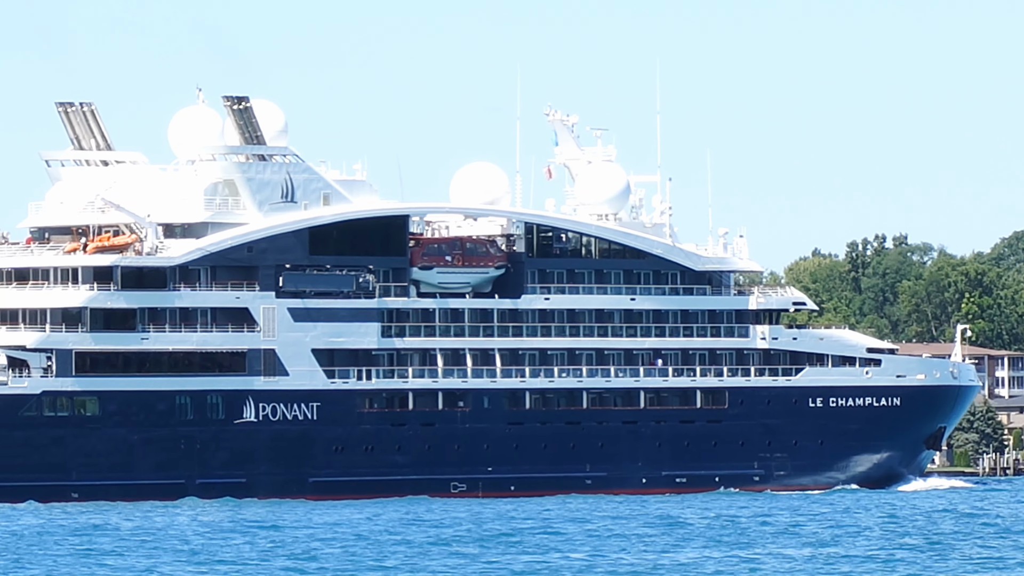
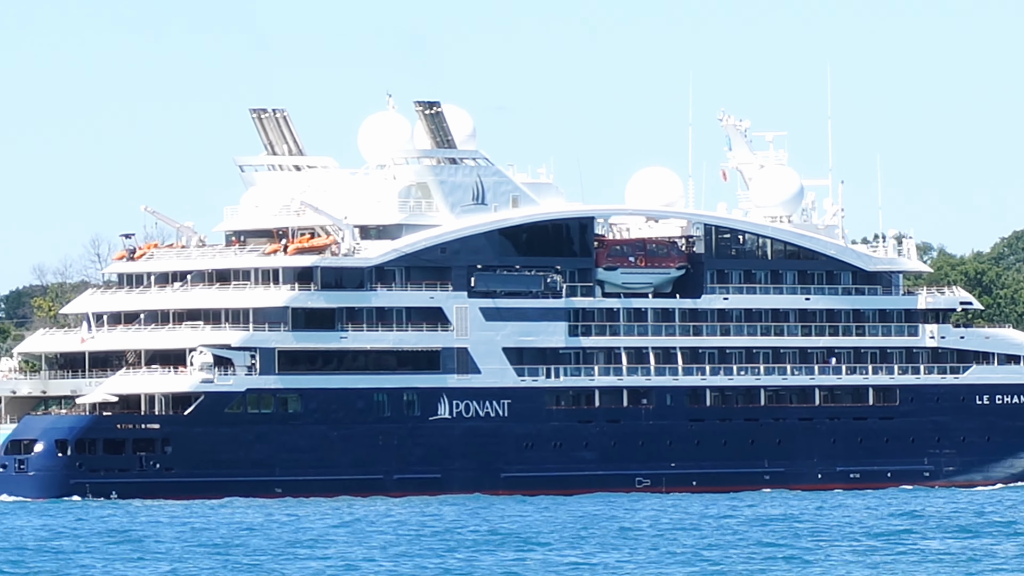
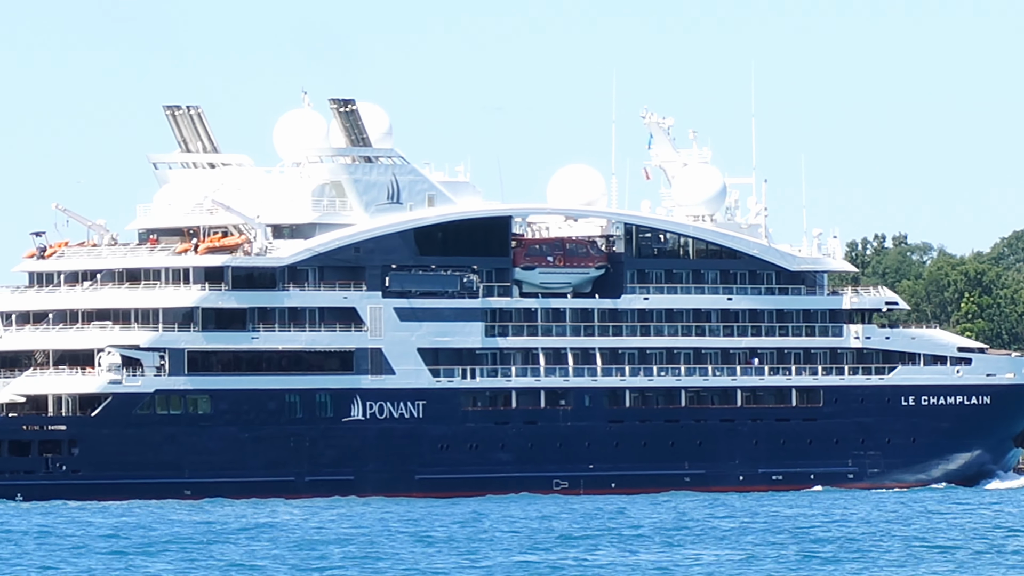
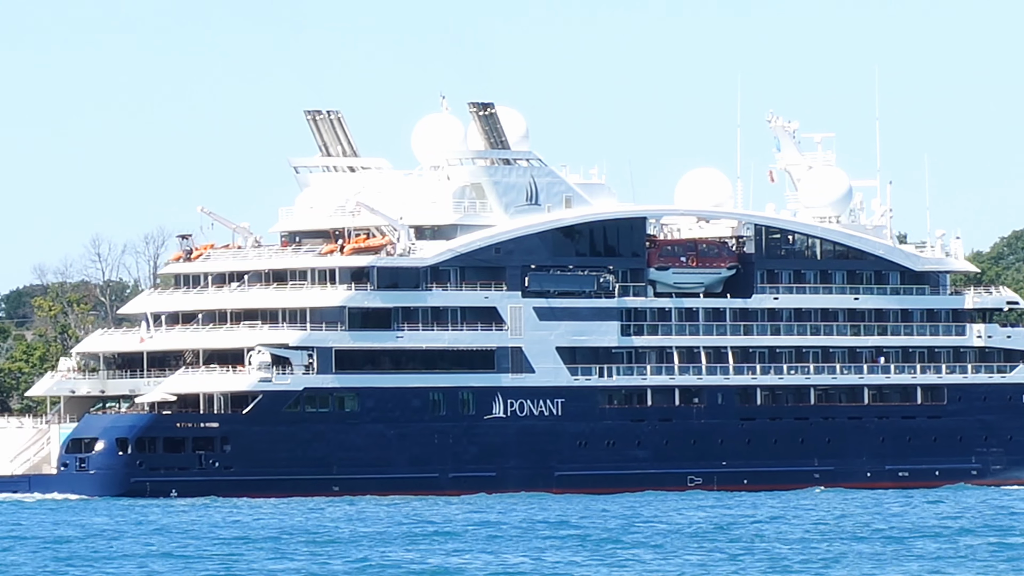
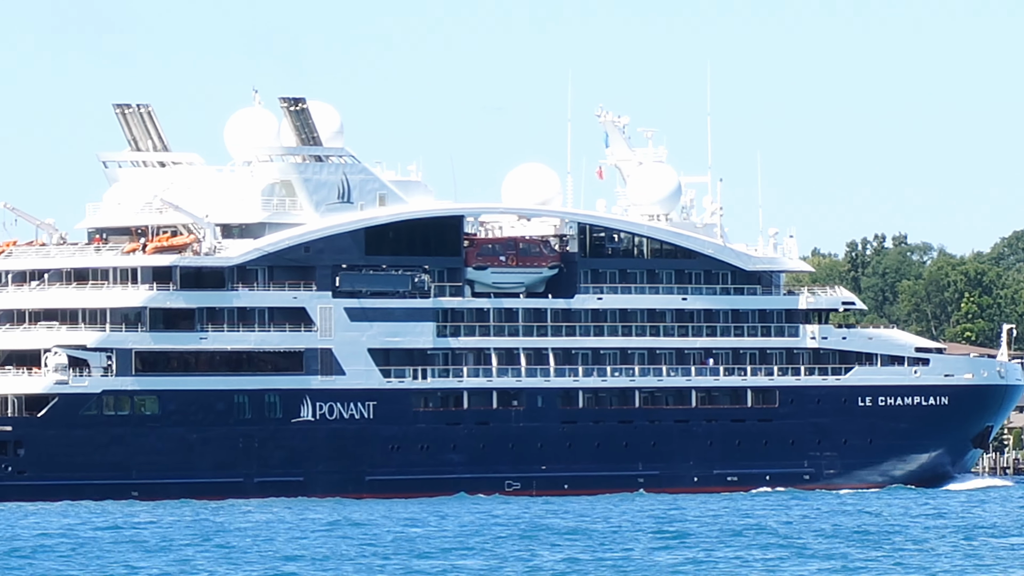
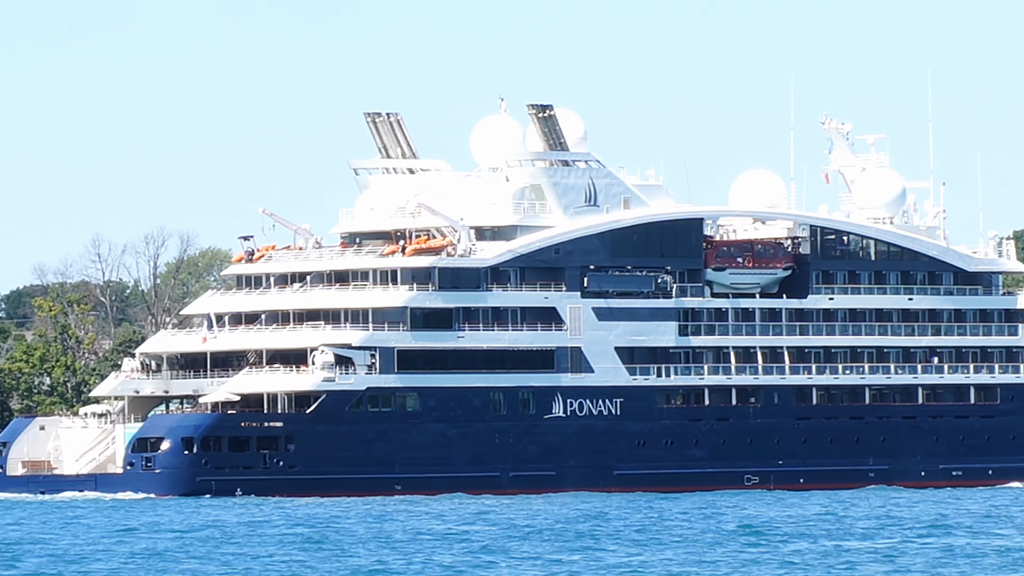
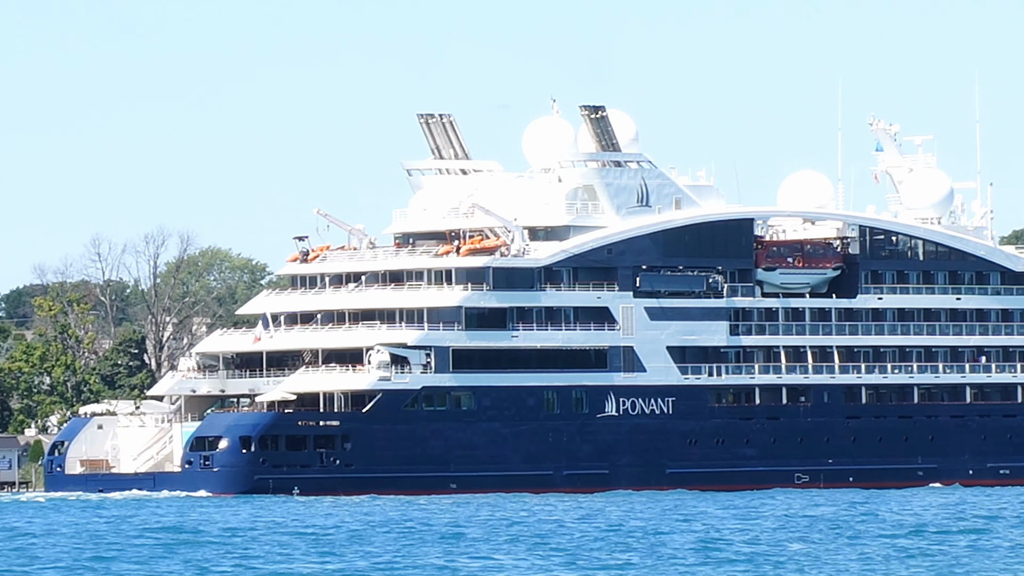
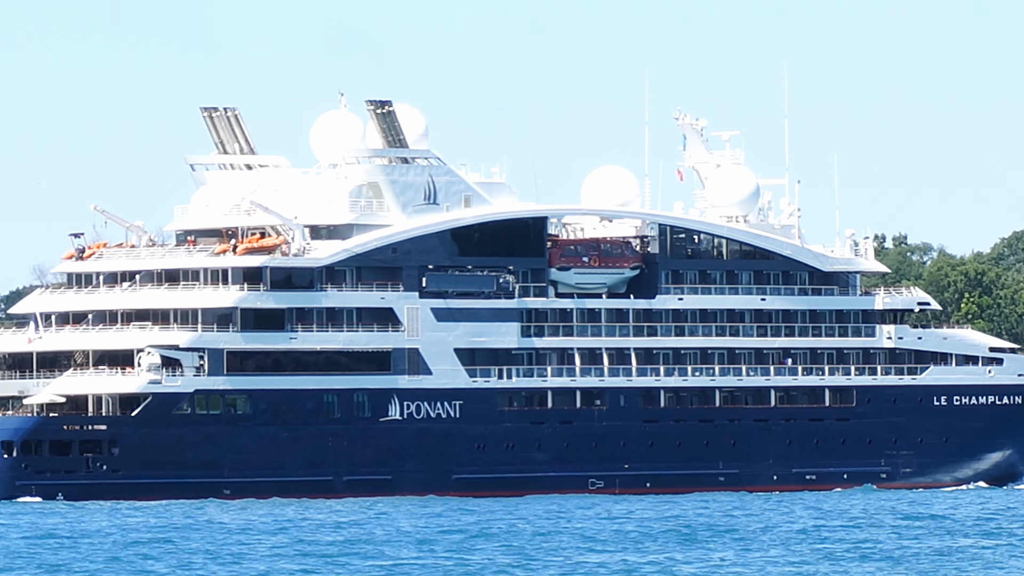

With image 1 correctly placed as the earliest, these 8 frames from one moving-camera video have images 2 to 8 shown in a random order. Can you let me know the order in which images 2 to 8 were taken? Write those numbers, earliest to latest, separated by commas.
5, 3, 8, 2, 4, 6, 7
